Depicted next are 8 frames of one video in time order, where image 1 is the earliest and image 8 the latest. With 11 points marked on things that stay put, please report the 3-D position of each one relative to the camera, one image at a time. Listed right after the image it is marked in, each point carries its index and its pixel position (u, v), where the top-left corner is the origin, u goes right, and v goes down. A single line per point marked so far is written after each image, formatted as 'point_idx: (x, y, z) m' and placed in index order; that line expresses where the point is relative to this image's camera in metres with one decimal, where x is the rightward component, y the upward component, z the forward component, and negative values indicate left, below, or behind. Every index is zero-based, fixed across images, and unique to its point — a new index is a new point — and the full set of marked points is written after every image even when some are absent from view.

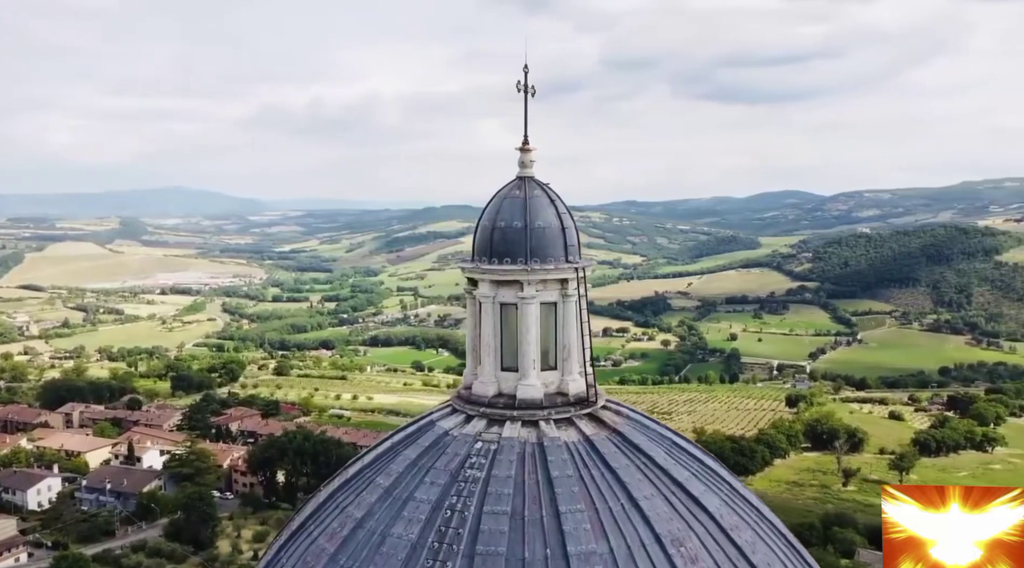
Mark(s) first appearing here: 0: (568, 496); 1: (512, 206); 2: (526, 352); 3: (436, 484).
0: (+1.0, -4.0, +18.3) m
1: (0.0, +1.6, +20.0) m
2: (+0.3, -1.4, +19.8) m
3: (-1.5, -3.9, +18.9) m
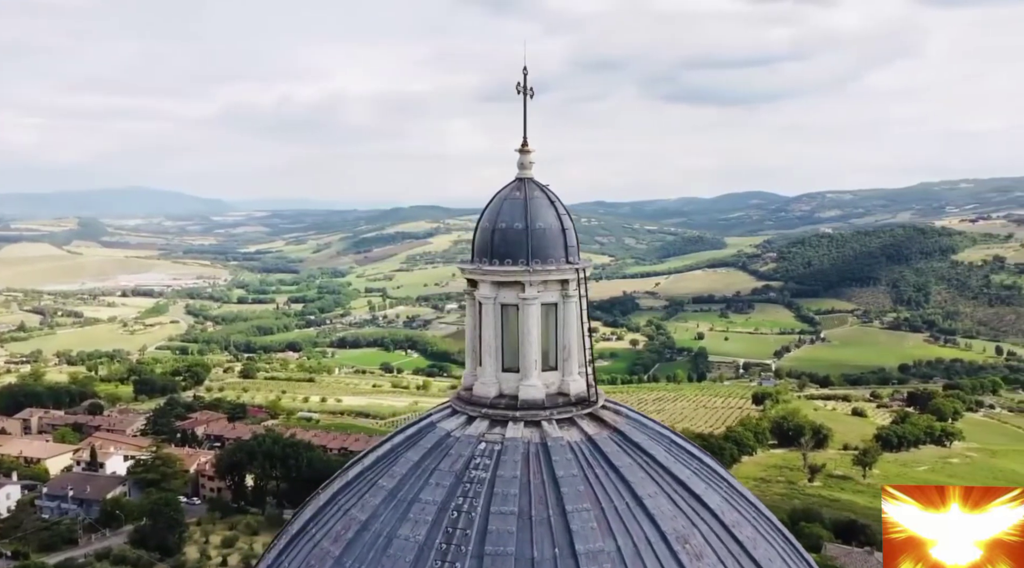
0: (+1.2, -4.0, +18.5) m
1: (0.0, +1.6, +20.2) m
2: (+0.3, -1.4, +20.0) m
3: (-1.4, -3.9, +19.0) m
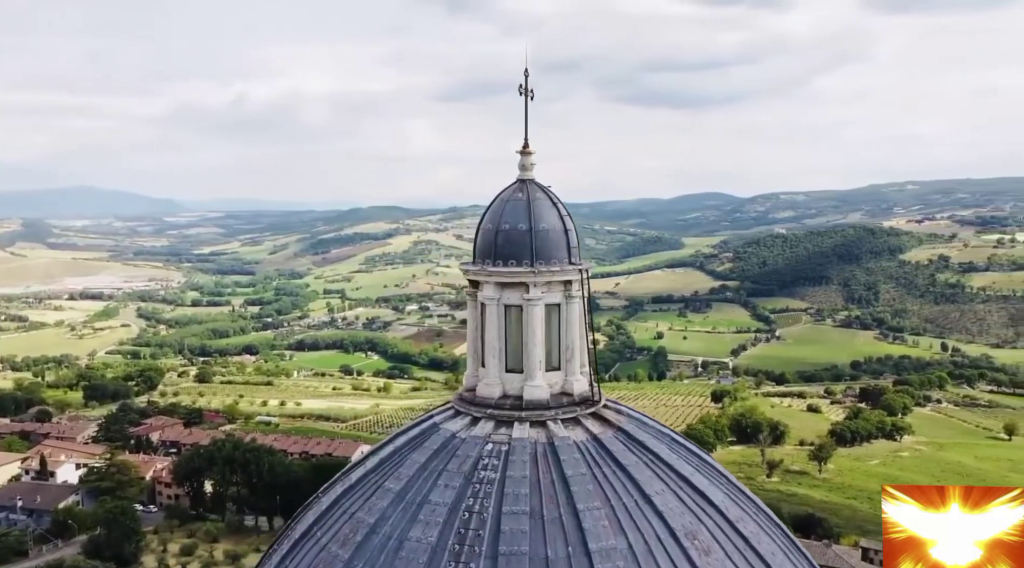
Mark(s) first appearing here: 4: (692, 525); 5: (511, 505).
0: (+1.4, -4.0, +18.8) m
1: (+0.1, +1.5, +20.4) m
2: (+0.4, -1.4, +20.2) m
3: (-1.2, -3.9, +19.1) m
4: (+3.4, -4.6, +18.9) m
5: (0.0, -4.2, +18.6) m
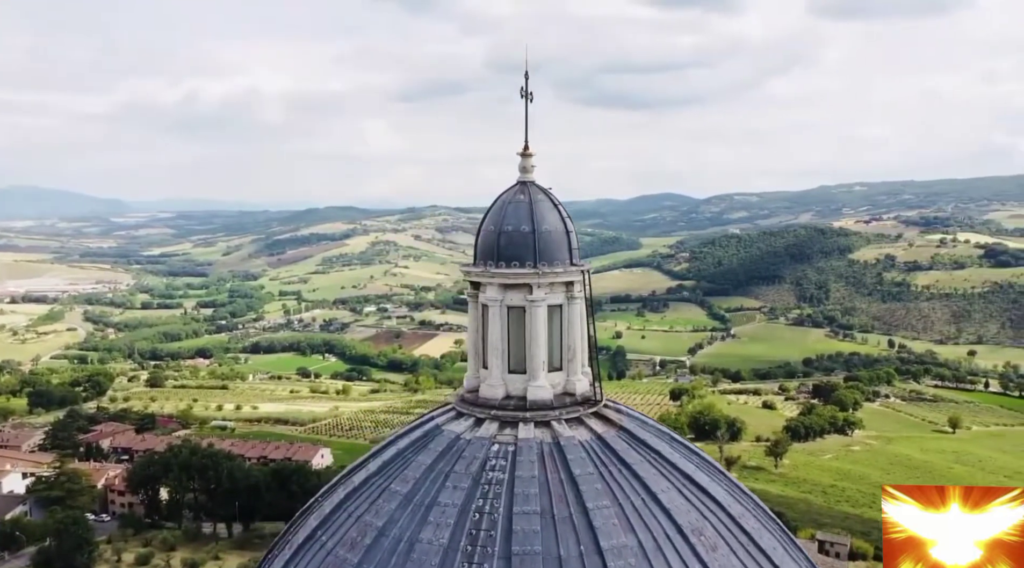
0: (+1.5, -4.0, +19.0) m
1: (+0.1, +1.5, +20.5) m
2: (+0.5, -1.5, +20.4) m
3: (-1.0, -4.0, +19.2) m
4: (+3.6, -4.6, +19.3) m
5: (+0.2, -4.2, +18.7) m
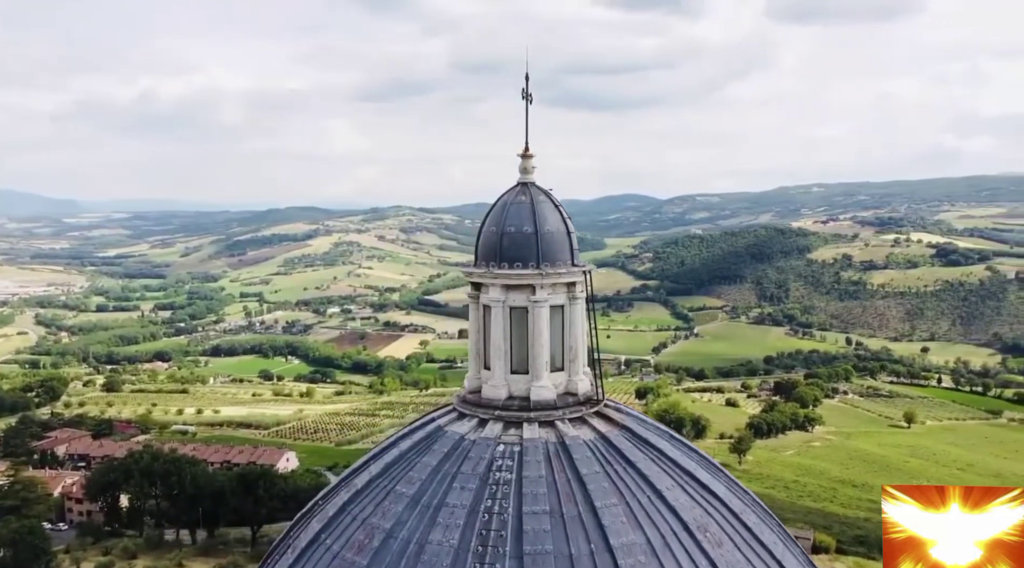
0: (+1.7, -4.1, +19.2) m
1: (+0.2, +1.5, +20.6) m
2: (+0.5, -1.5, +20.5) m
3: (-0.9, -4.0, +19.1) m
4: (+3.8, -4.6, +19.5) m
5: (+0.4, -4.2, +18.8) m
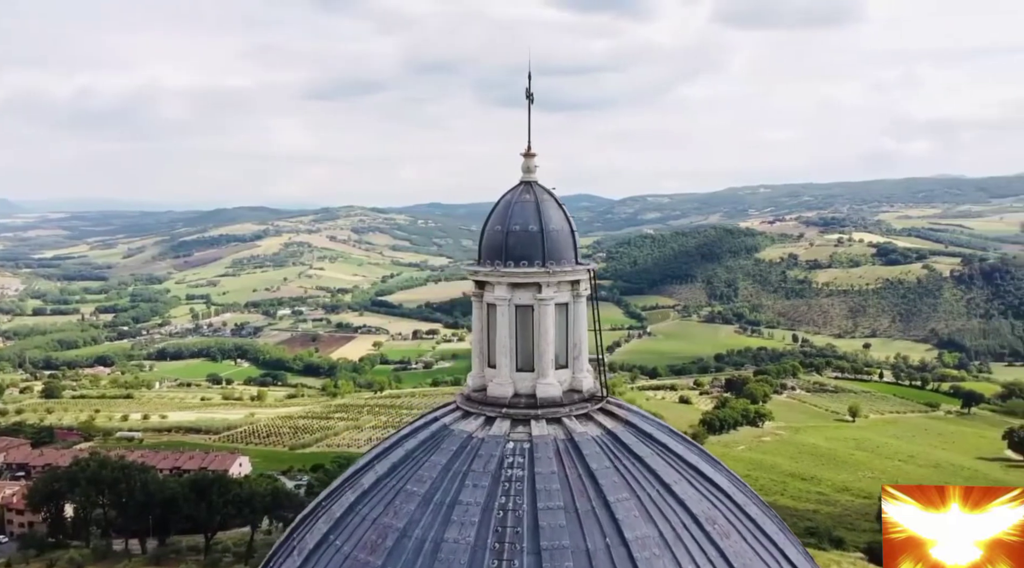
0: (+1.9, -4.0, +19.2) m
1: (+0.3, +1.6, +20.5) m
2: (+0.6, -1.4, +20.4) m
3: (-0.6, -3.9, +19.0) m
4: (+4.0, -4.6, +19.8) m
5: (+0.6, -4.2, +18.8) m
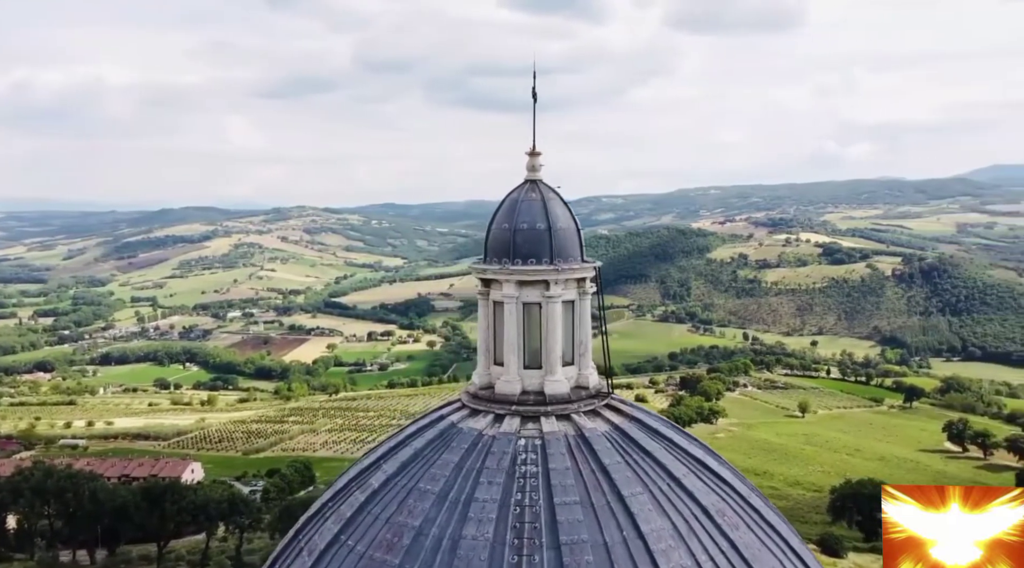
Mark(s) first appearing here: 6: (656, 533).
0: (+2.2, -3.9, +19.2) m
1: (+0.4, +1.6, +20.3) m
2: (+0.8, -1.3, +20.3) m
3: (-0.3, -3.8, +18.7) m
4: (+4.2, -4.4, +19.9) m
5: (+0.9, -4.1, +18.6) m
6: (+2.7, -4.8, +18.6) m
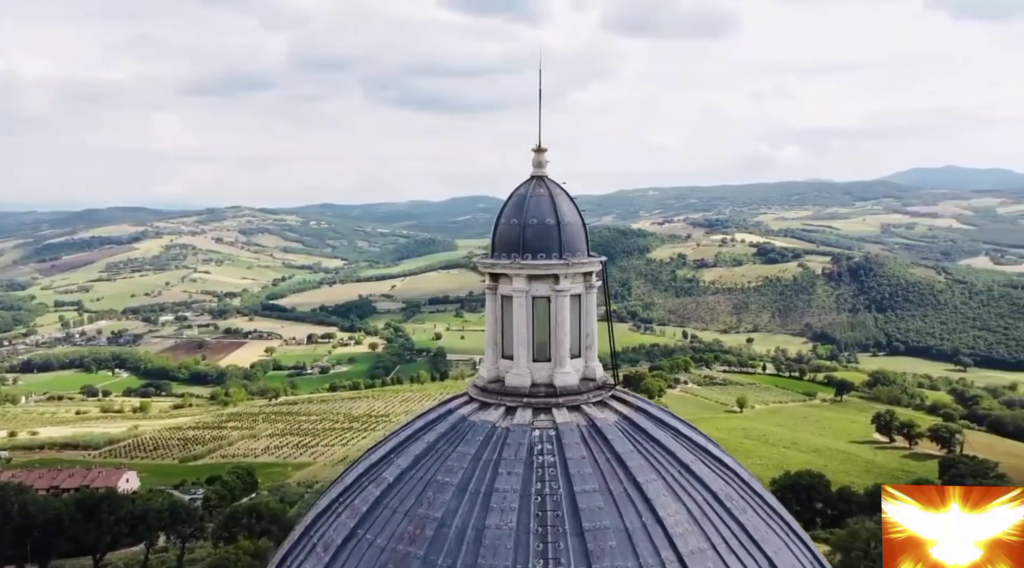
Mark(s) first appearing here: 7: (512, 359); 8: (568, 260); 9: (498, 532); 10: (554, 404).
0: (+2.5, -3.6, +18.9) m
1: (+0.5, +1.9, +19.9) m
2: (+1.0, -1.1, +19.9) m
3: (0.0, -3.6, +18.2) m
4: (+4.4, -4.2, +19.8) m
5: (+1.3, -3.8, +18.2) m
6: (+3.1, -4.5, +18.5) m
7: (0.0, -1.5, +19.9) m
8: (+1.1, +0.6, +19.8) m
9: (-0.3, -4.6, +17.4) m
10: (+0.9, -2.4, +19.5) m
